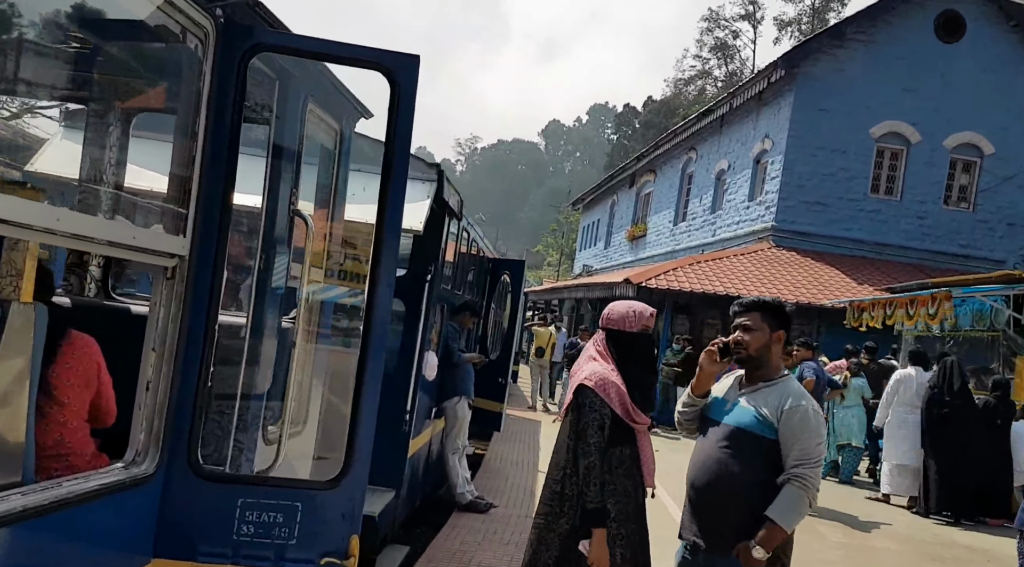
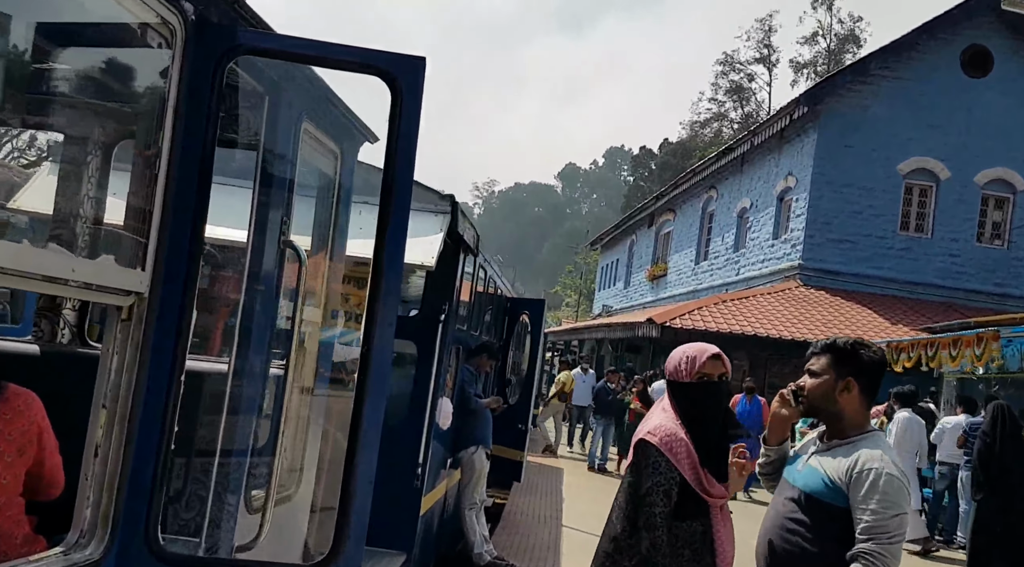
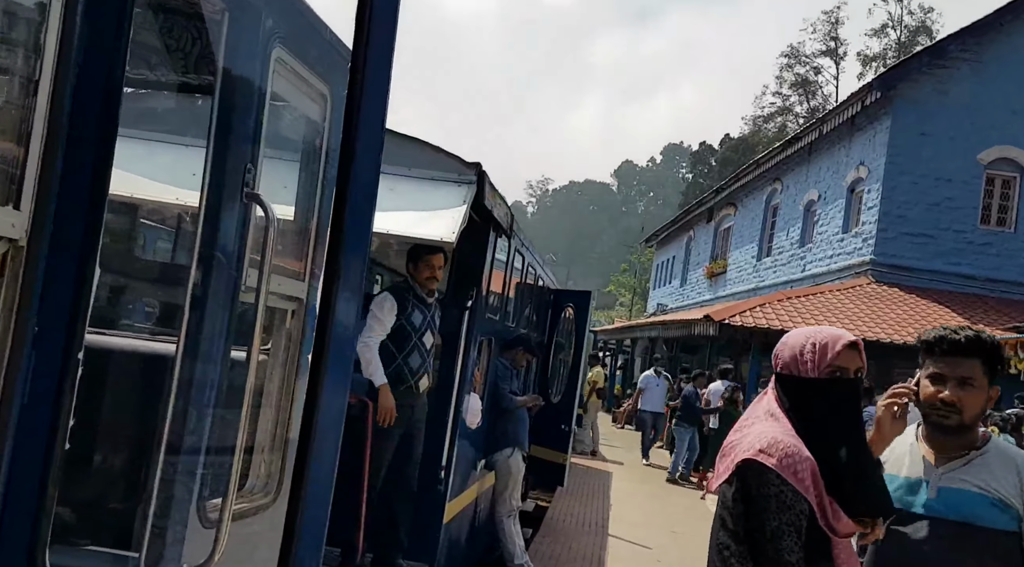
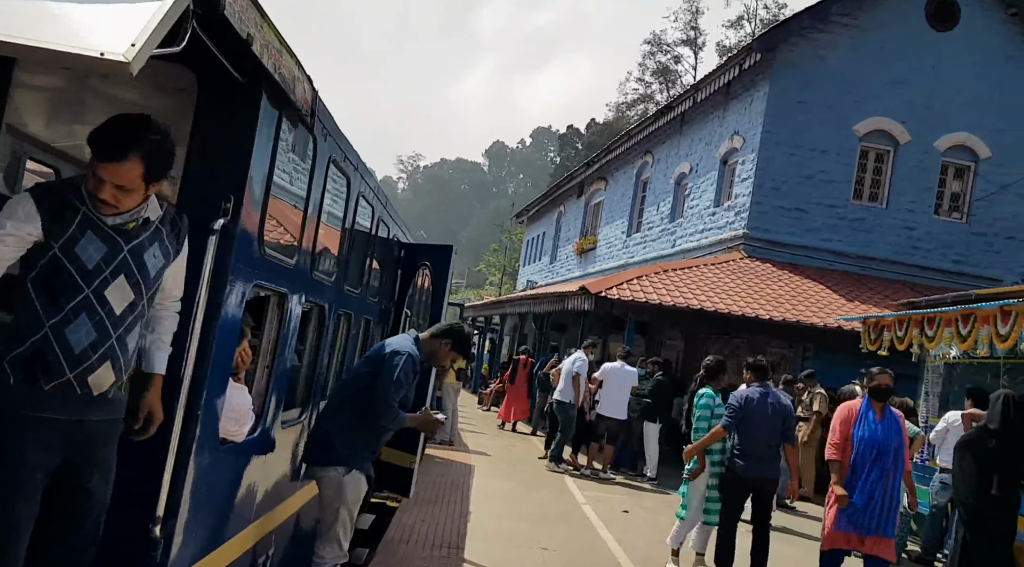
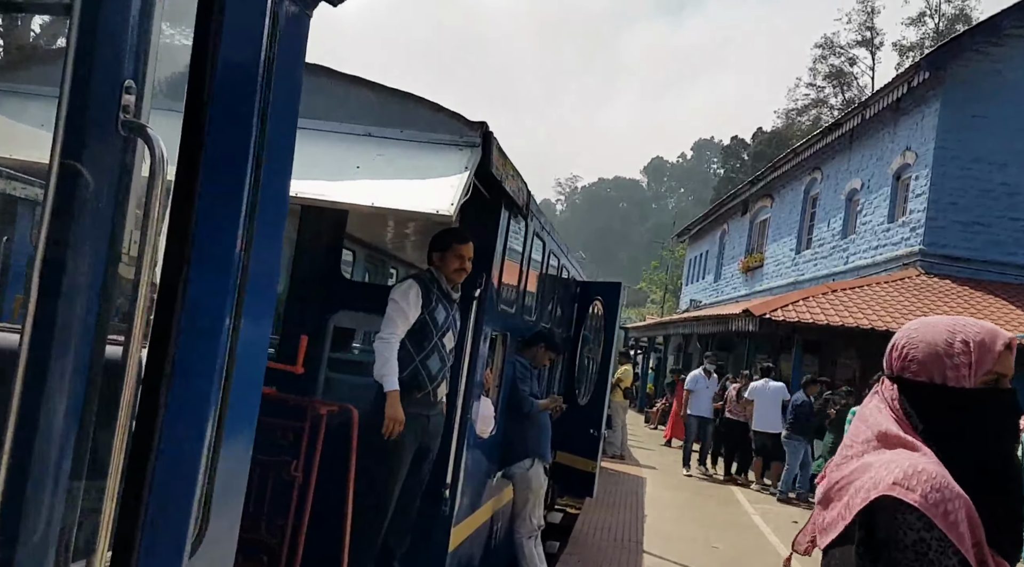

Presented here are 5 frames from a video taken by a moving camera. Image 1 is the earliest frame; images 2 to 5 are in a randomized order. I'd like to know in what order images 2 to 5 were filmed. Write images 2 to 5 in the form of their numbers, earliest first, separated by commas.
2, 3, 5, 4
